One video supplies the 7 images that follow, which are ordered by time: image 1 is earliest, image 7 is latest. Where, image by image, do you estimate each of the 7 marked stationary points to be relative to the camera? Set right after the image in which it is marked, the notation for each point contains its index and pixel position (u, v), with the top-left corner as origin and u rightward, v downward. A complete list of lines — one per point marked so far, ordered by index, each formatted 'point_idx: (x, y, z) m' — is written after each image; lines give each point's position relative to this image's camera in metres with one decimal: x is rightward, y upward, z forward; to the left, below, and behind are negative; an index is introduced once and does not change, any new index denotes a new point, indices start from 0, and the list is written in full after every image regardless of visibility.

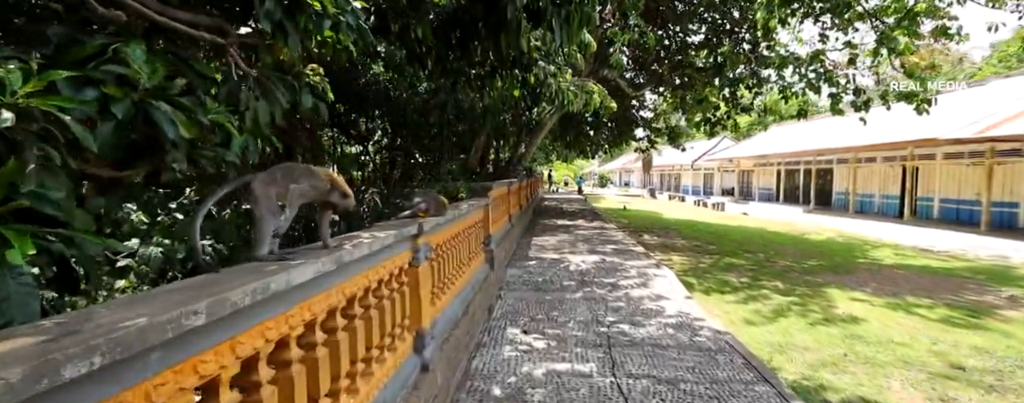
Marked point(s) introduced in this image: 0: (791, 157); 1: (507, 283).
0: (+11.3, +1.8, +18.8) m
1: (-0.1, -0.9, +4.8) m
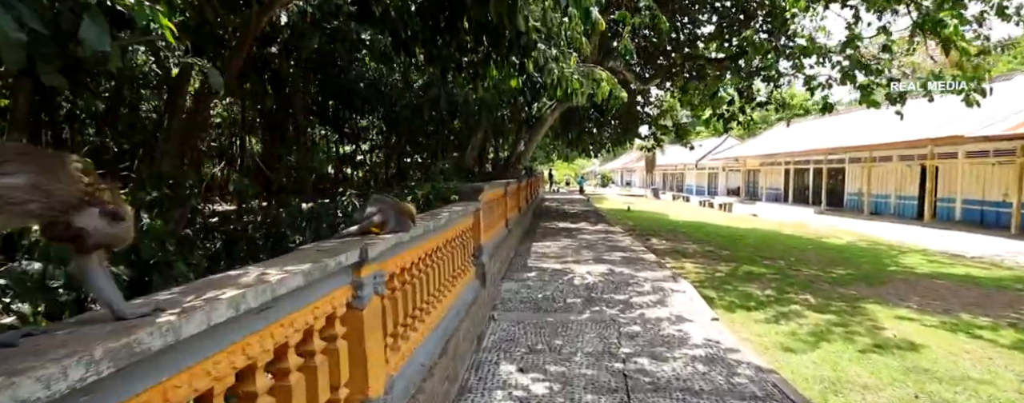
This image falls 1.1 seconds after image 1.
0: (+11.3, +1.8, +18.2) m
1: (-0.1, -0.9, +4.1) m
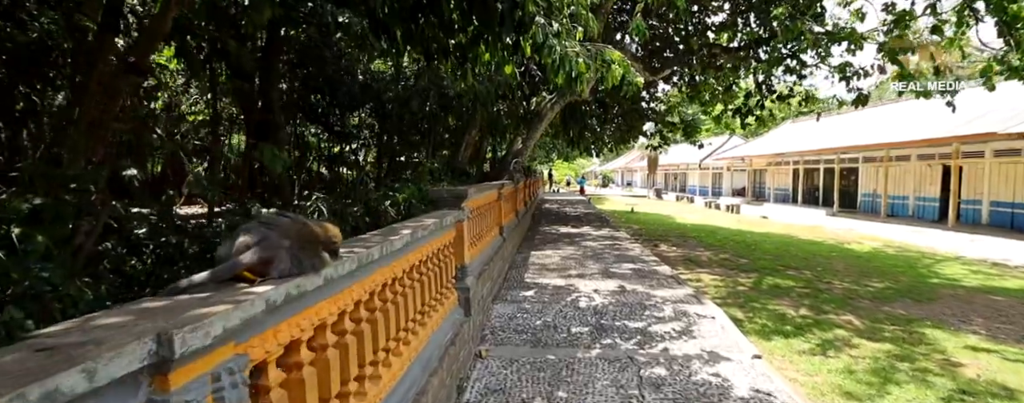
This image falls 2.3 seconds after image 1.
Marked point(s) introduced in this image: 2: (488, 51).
0: (+11.2, +1.8, +17.4) m
1: (-0.1, -1.0, +3.4) m
2: (-0.2, +1.4, +4.4) m
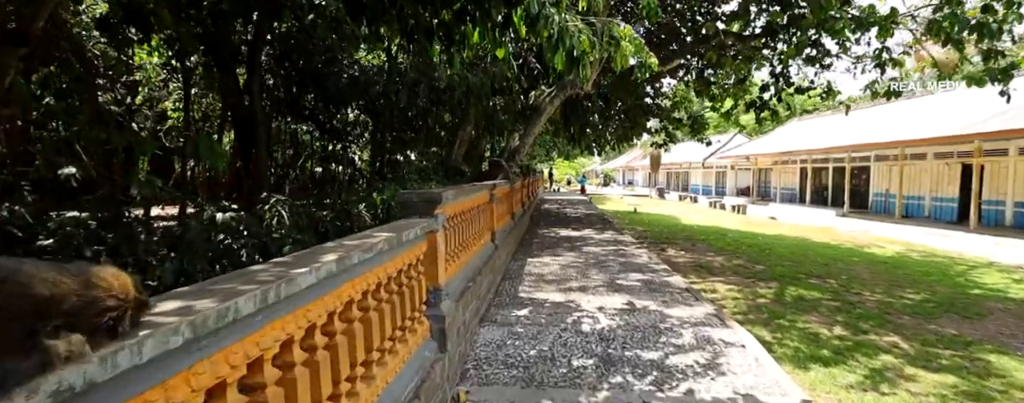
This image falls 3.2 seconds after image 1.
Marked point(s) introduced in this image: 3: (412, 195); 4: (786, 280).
0: (+11.2, +1.8, +16.8) m
1: (-0.2, -1.0, +2.8) m
2: (-0.3, +1.4, +3.8) m
3: (-0.5, 0.0, +2.4) m
4: (+3.7, -1.0, +6.2) m
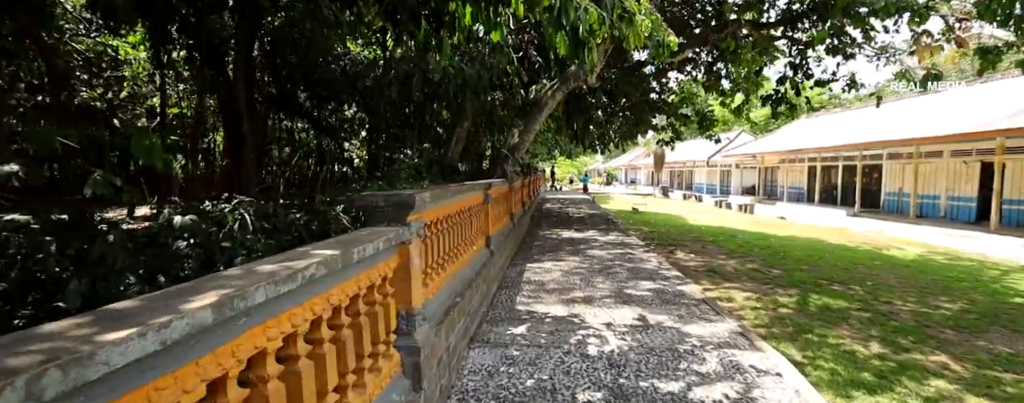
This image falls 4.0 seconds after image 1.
0: (+11.2, +1.8, +16.3) m
1: (-0.3, -1.0, +2.3) m
2: (-0.3, +1.4, +3.4) m
3: (-0.6, 0.0, +2.0) m
4: (+3.6, -1.0, +5.7) m
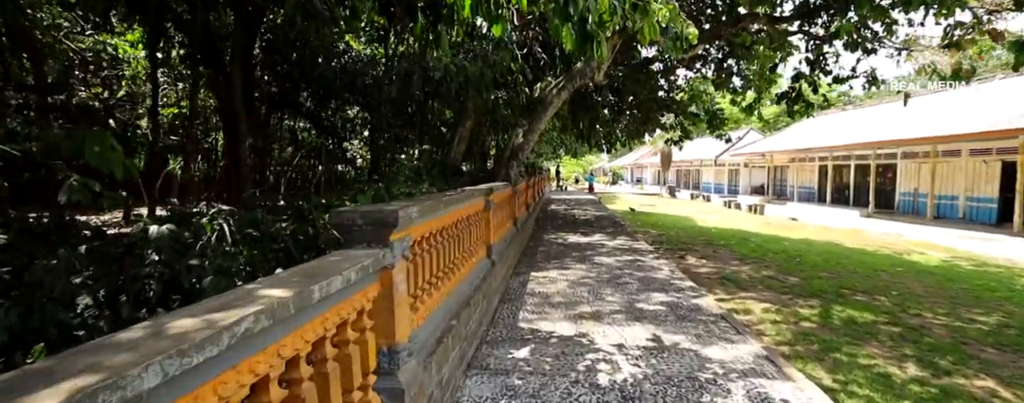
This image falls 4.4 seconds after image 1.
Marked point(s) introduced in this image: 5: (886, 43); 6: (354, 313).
0: (+11.3, +1.8, +15.9) m
1: (-0.3, -1.1, +2.0) m
2: (-0.3, +1.3, +3.1) m
3: (-0.6, 0.0, +1.7) m
4: (+3.7, -1.1, +5.4) m
5: (+5.1, +2.2, +6.5) m
6: (-0.5, -0.4, +1.5) m
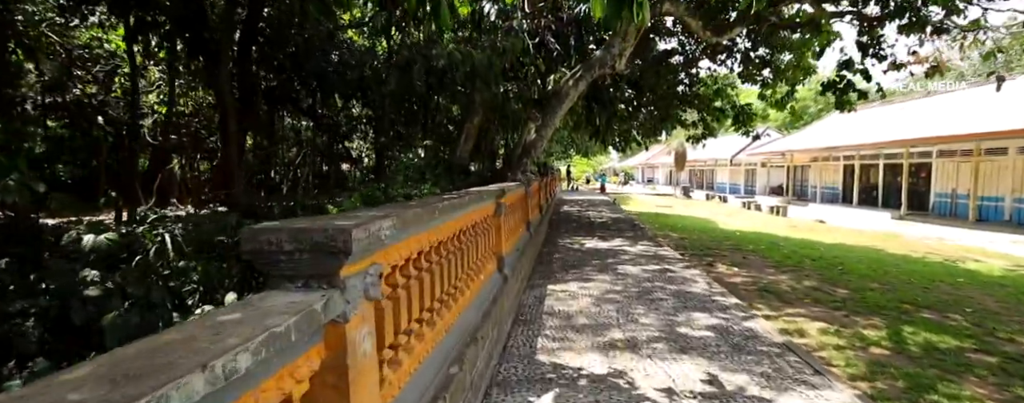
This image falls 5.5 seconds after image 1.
0: (+11.7, +1.7, +15.0) m
1: (-0.2, -1.1, +1.4) m
2: (-0.2, +1.3, +2.4) m
3: (-0.5, -0.1, +1.0) m
4: (+3.8, -1.1, +4.7) m
5: (+5.3, +2.2, +5.7) m
6: (-0.4, -0.4, +0.9) m
